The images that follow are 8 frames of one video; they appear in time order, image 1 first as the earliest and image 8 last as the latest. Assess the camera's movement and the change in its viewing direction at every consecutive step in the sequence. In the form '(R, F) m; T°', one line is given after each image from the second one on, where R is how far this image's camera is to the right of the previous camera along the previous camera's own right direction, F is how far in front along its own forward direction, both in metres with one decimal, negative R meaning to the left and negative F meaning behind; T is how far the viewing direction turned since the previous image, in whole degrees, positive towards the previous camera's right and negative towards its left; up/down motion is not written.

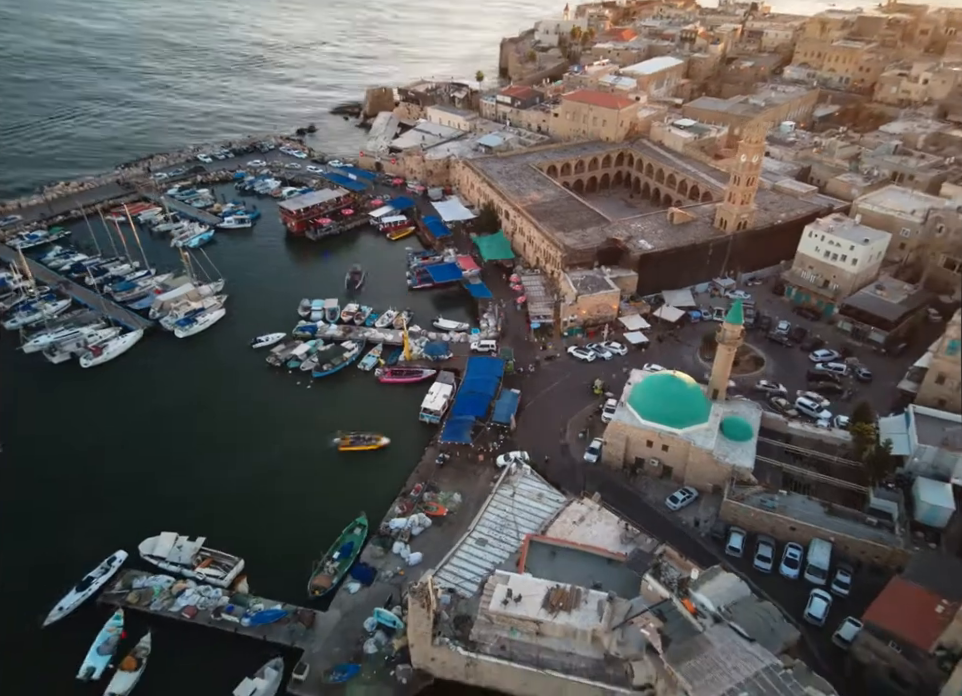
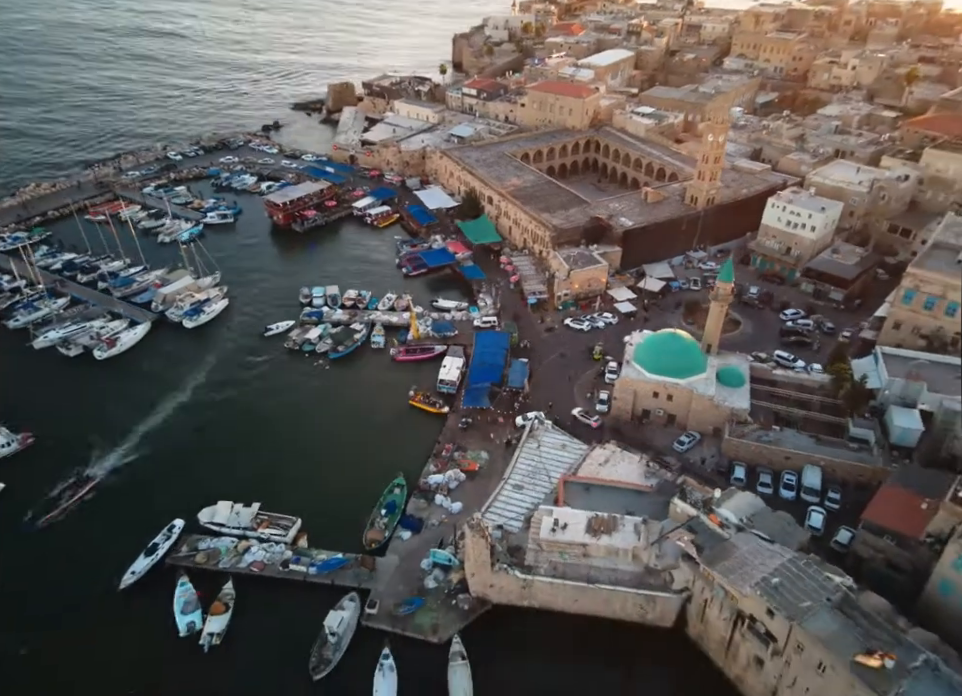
(-4.6, -2.9) m; +5°
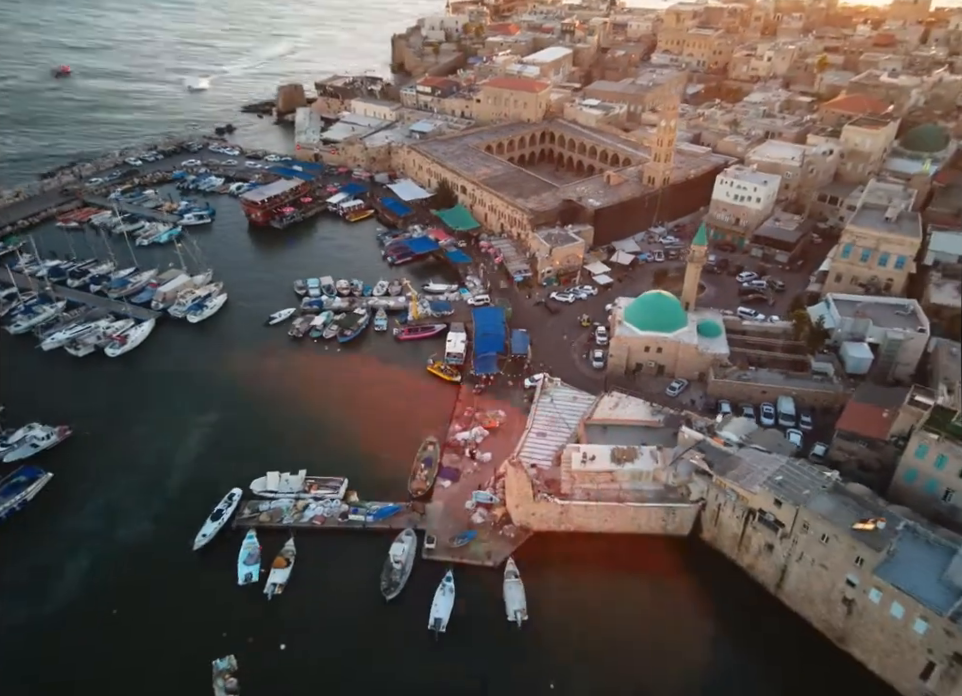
(-5.4, -3.7) m; +6°
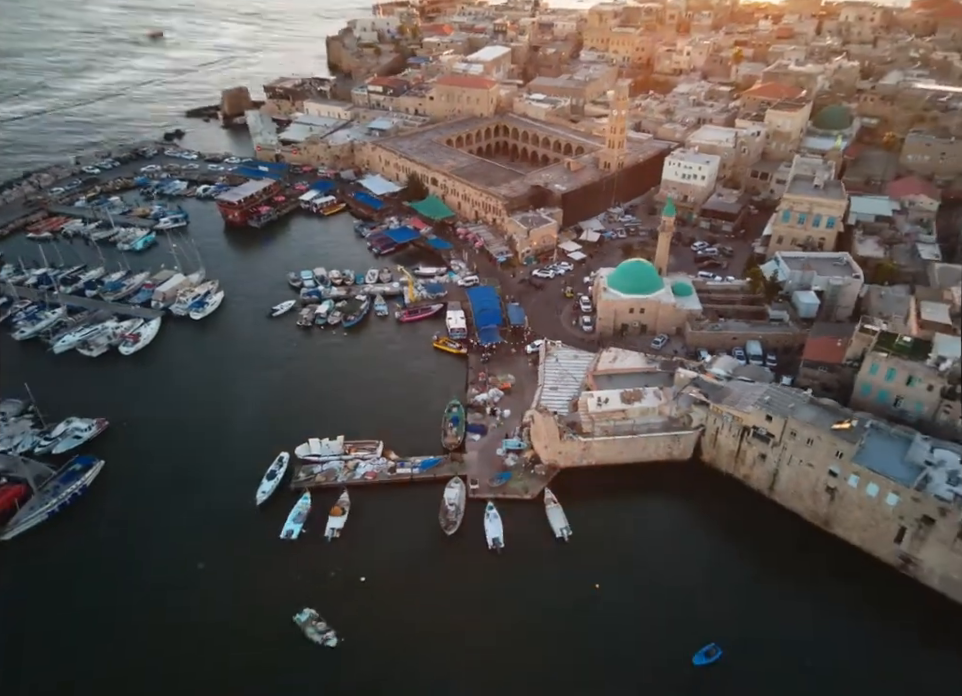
(-6.1, -4.2) m; +6°
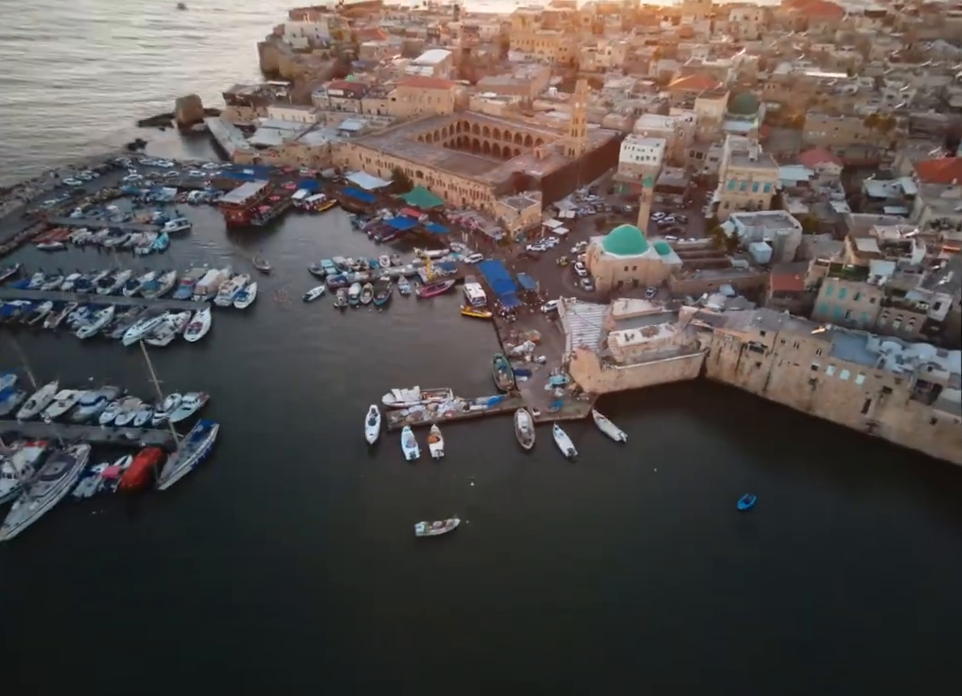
(-10.9, -7.4) m; +8°
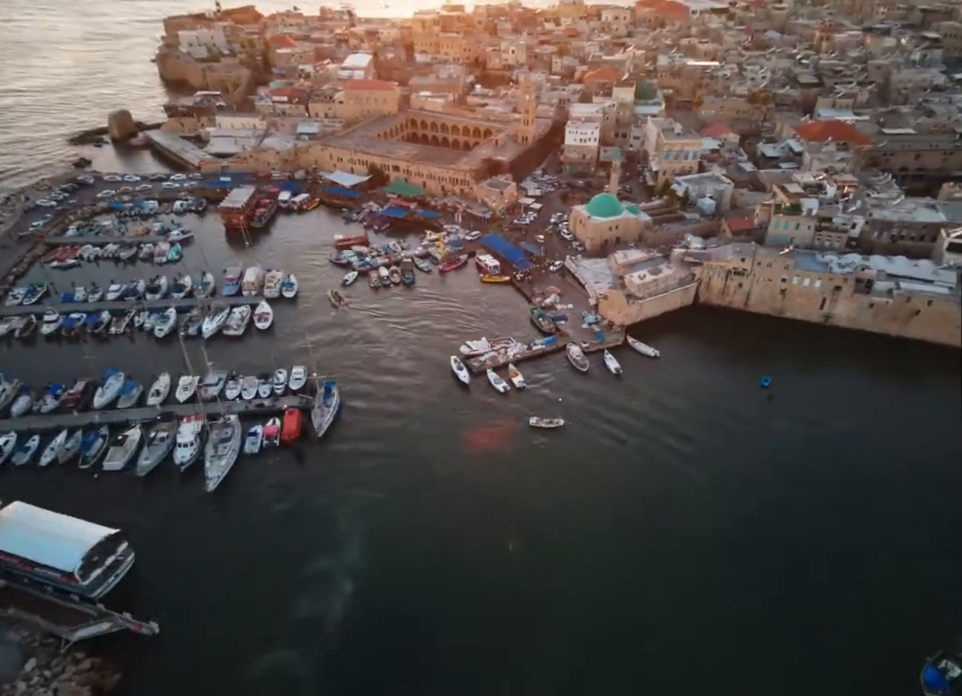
(-17.0, -8.2) m; +11°
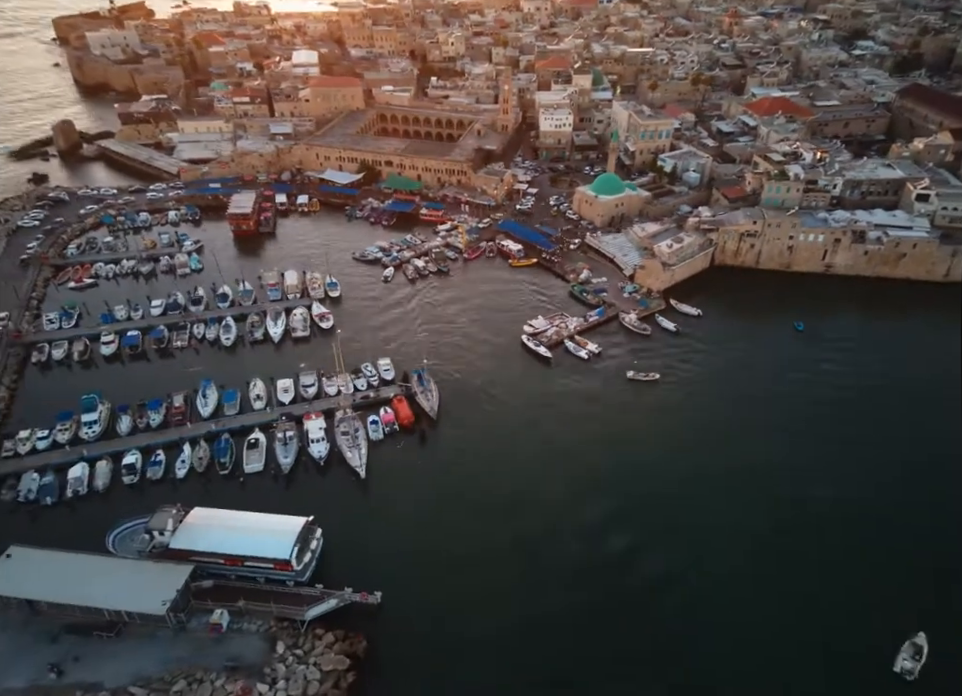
(-15.9, -2.1) m; +9°
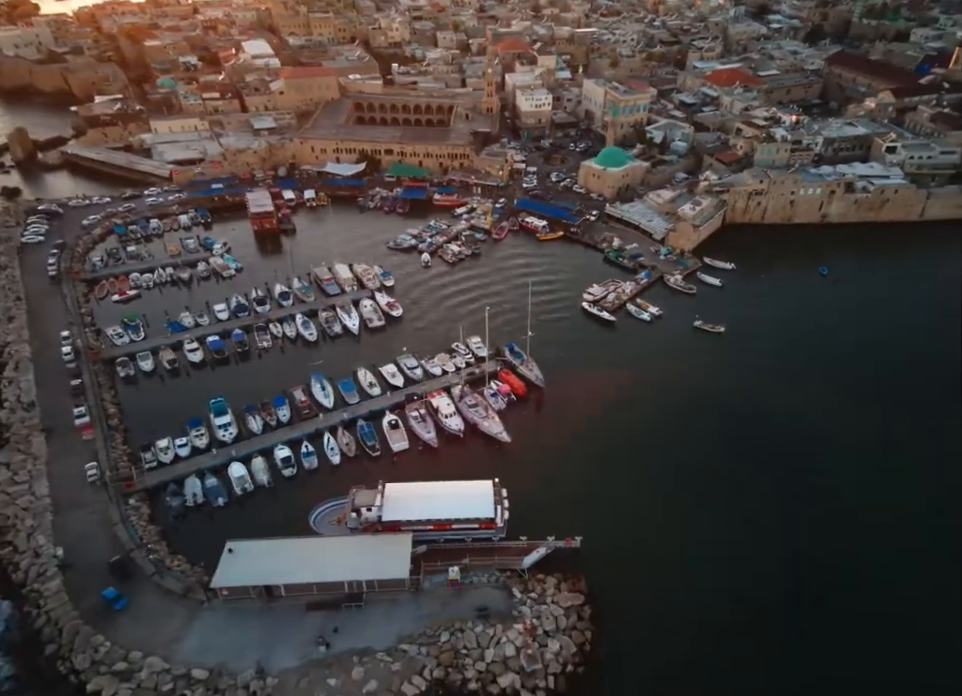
(-16.8, -2.0) m; +8°
